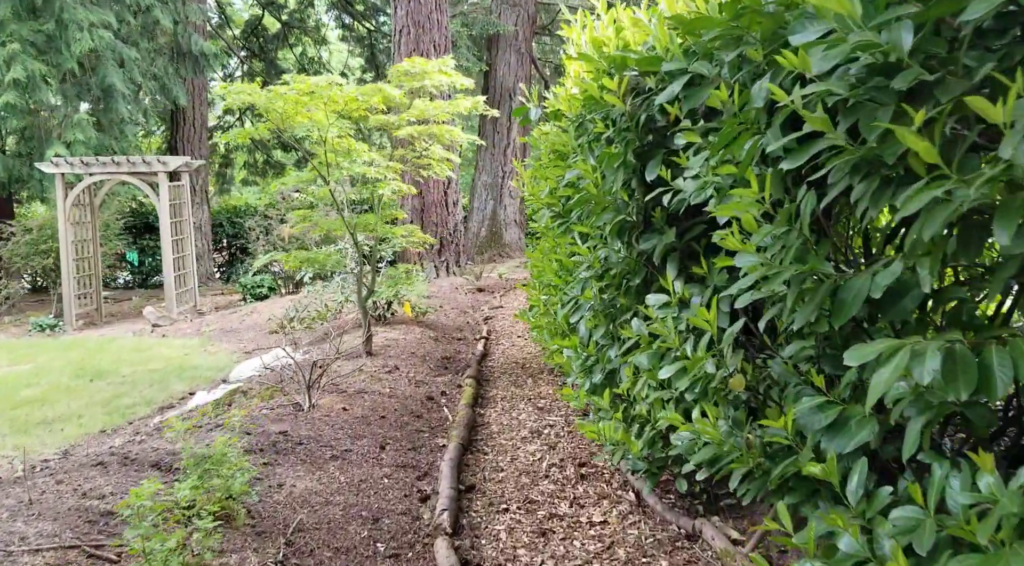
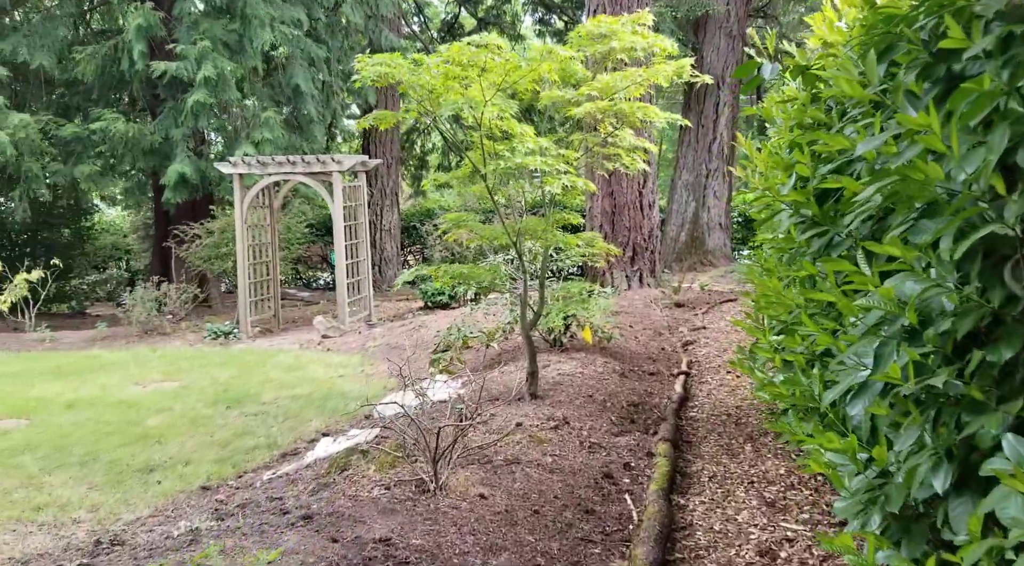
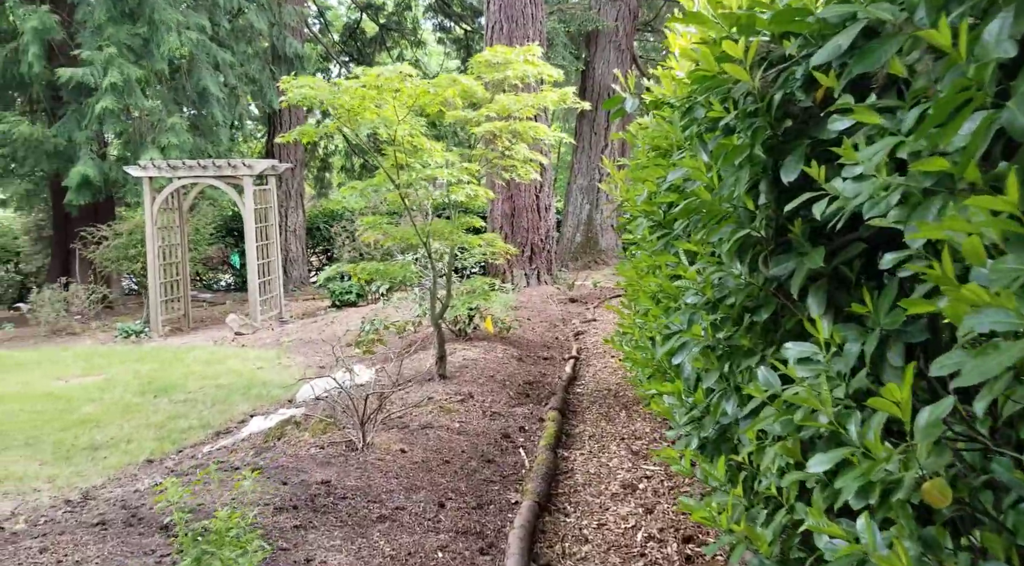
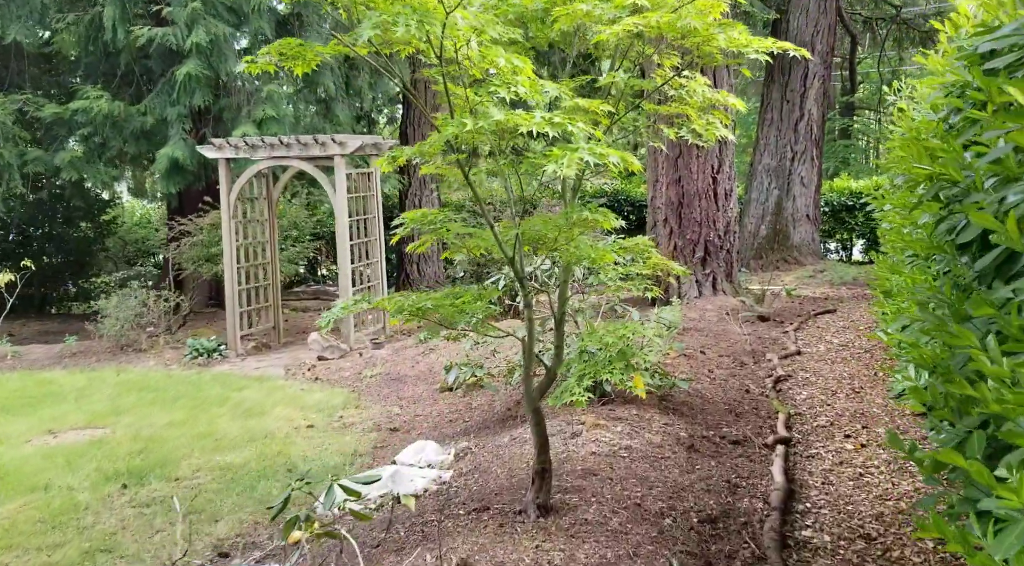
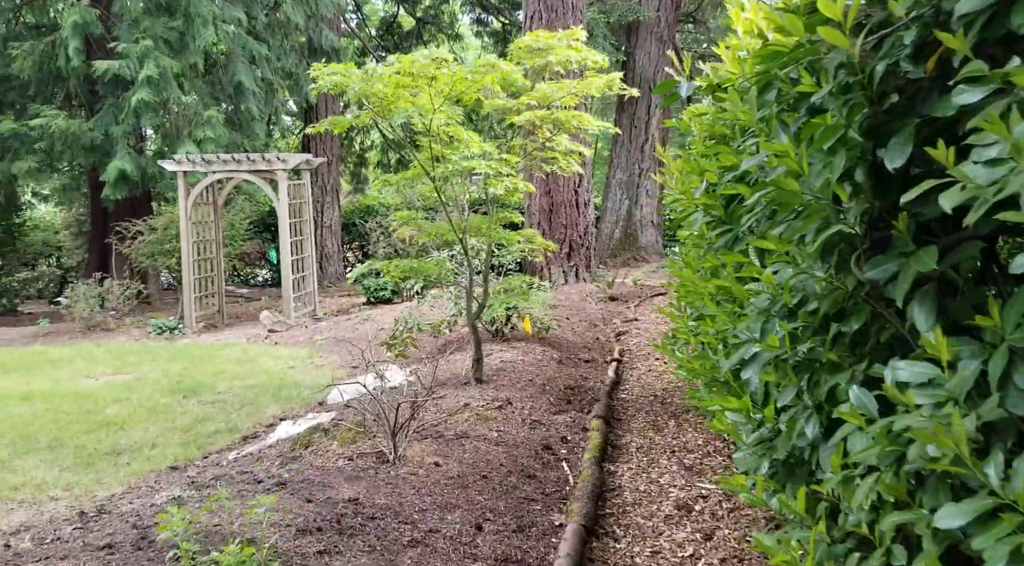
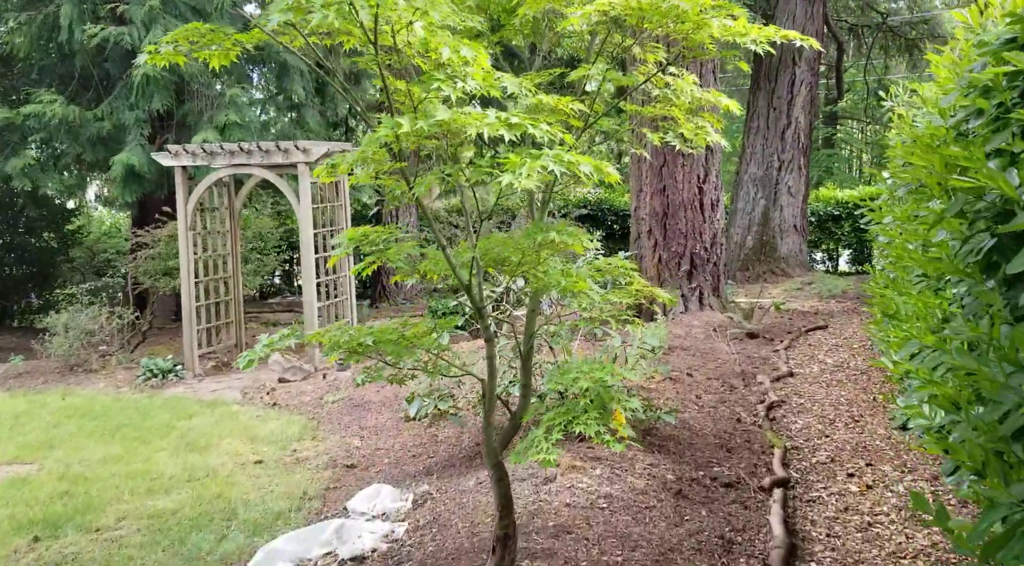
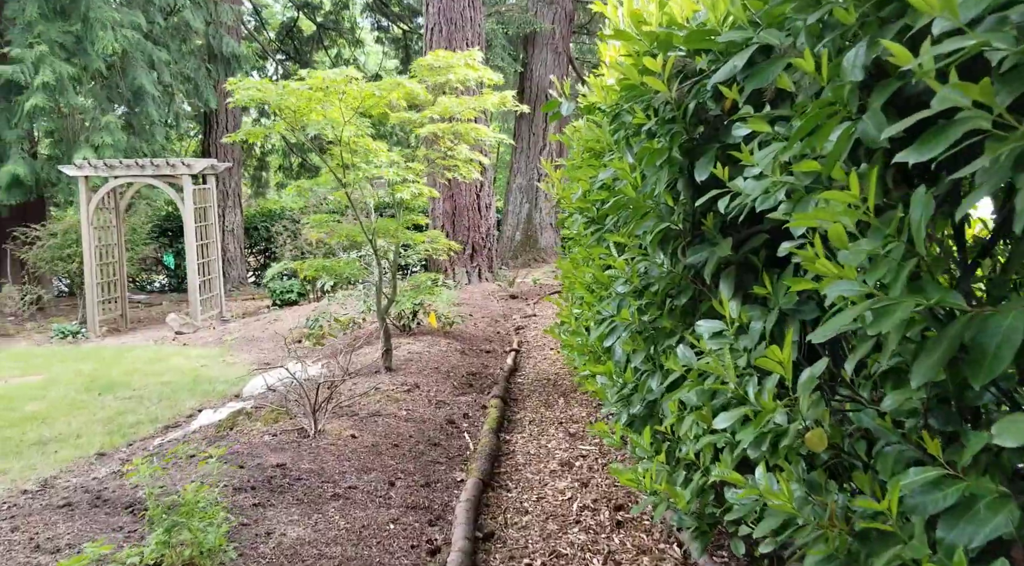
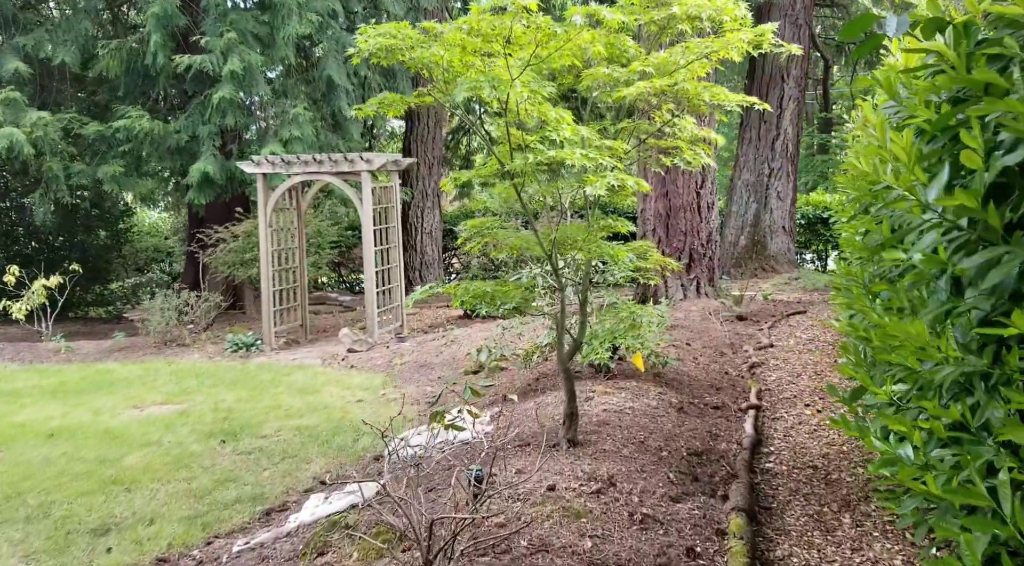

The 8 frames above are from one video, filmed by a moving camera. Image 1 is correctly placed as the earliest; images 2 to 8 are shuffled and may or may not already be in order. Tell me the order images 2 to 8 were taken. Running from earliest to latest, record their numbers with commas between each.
7, 3, 5, 2, 8, 4, 6
